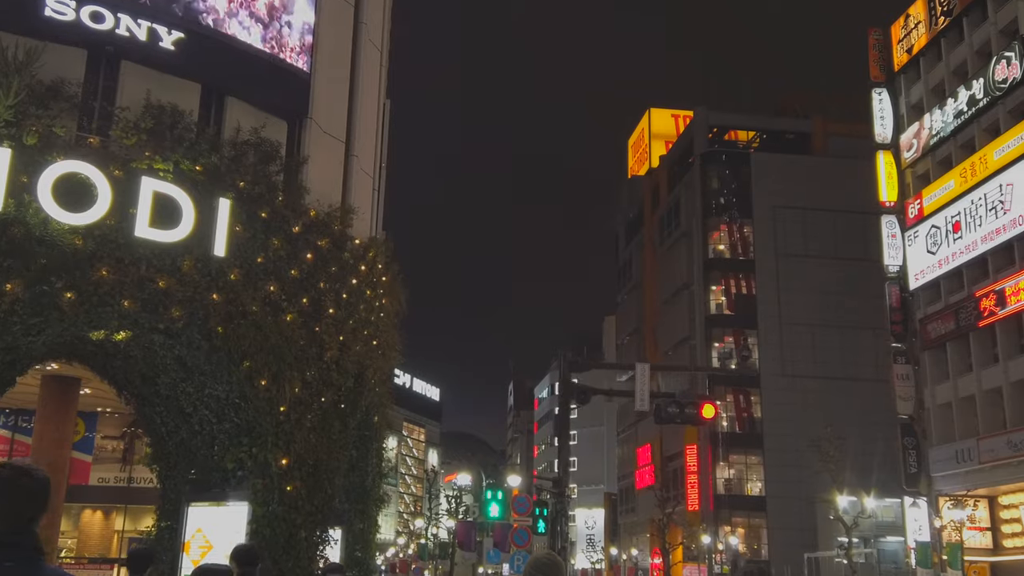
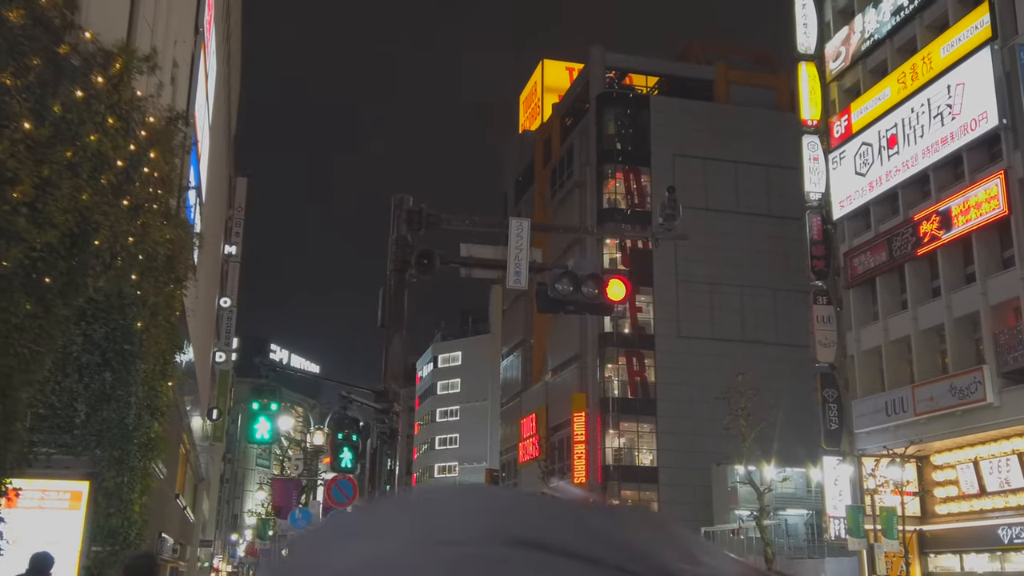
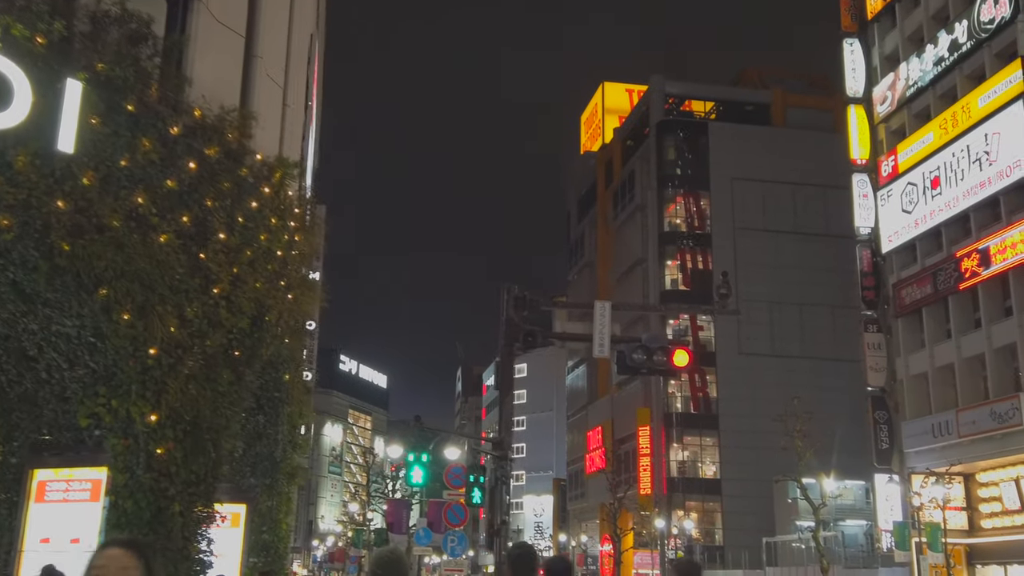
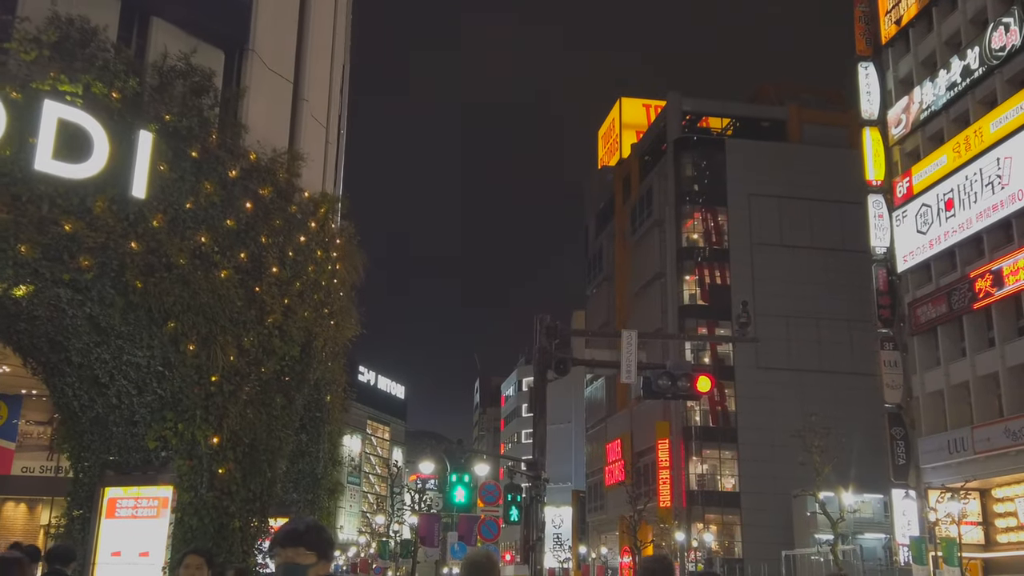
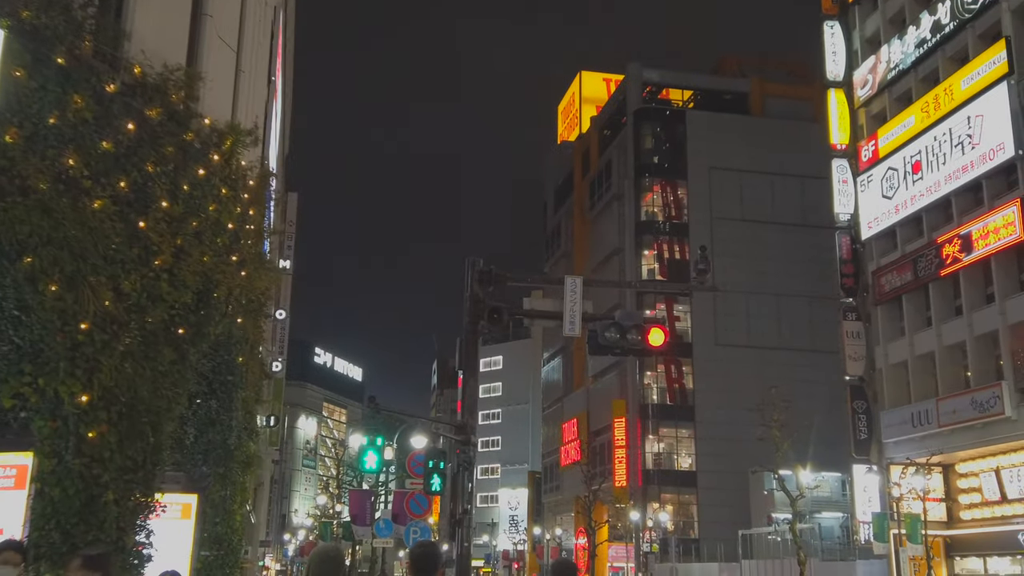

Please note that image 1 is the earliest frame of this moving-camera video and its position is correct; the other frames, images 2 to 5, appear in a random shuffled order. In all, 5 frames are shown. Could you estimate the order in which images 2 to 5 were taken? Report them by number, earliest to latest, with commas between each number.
4, 3, 5, 2
